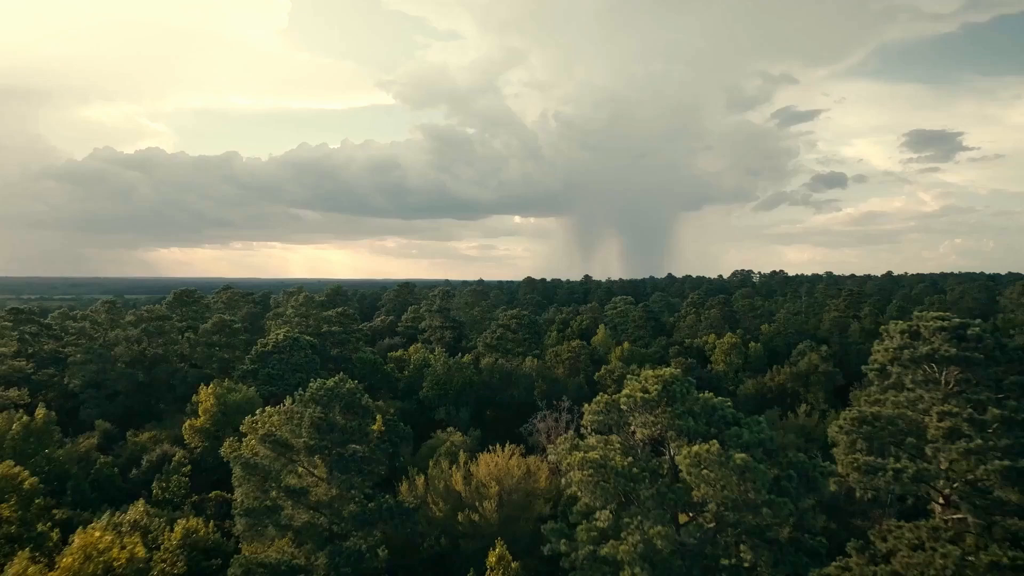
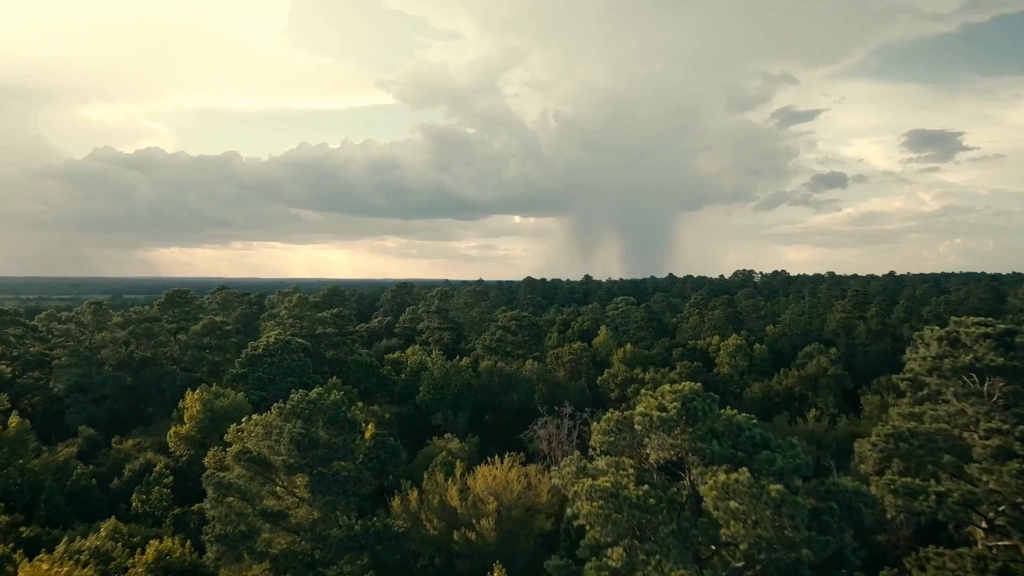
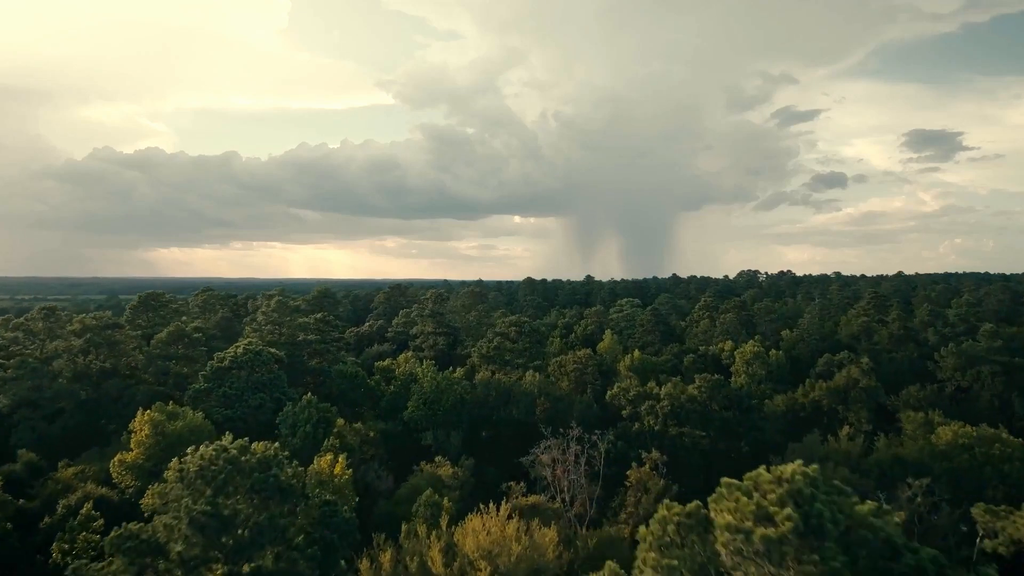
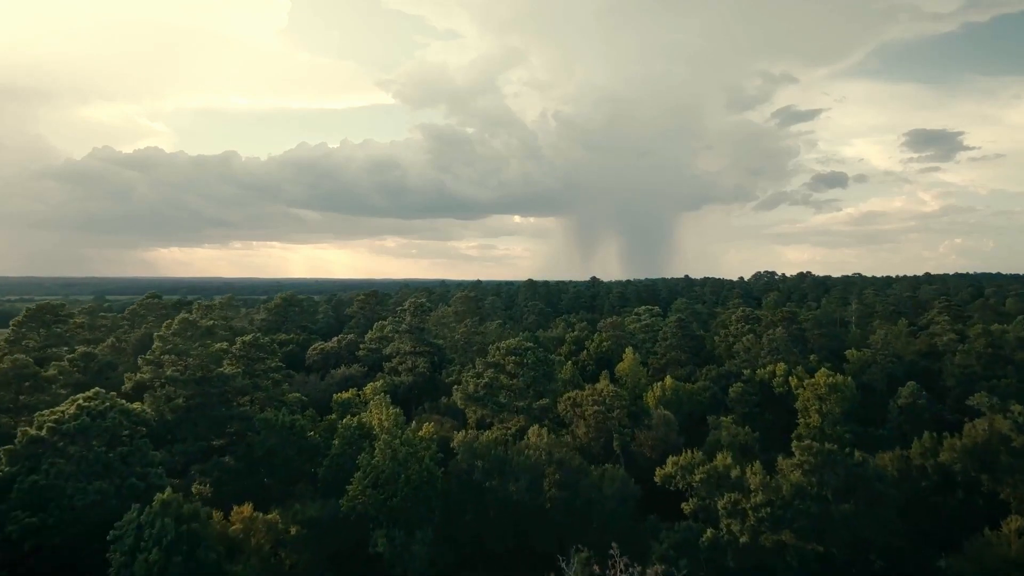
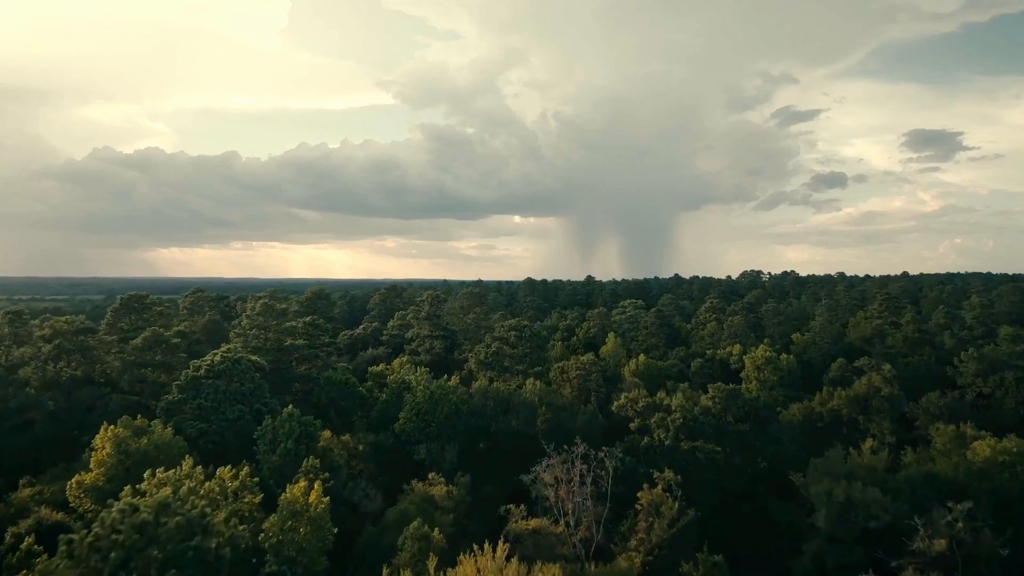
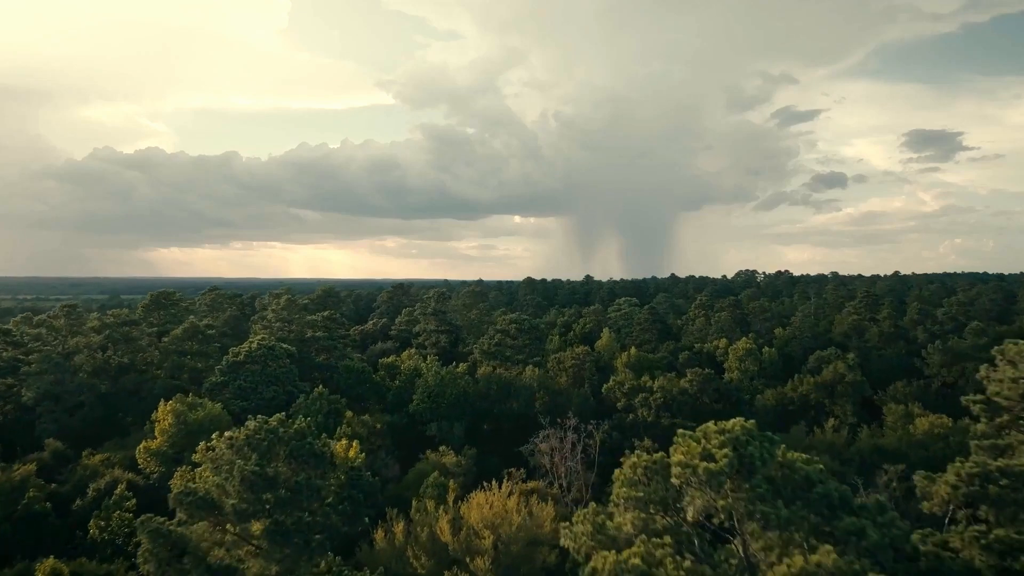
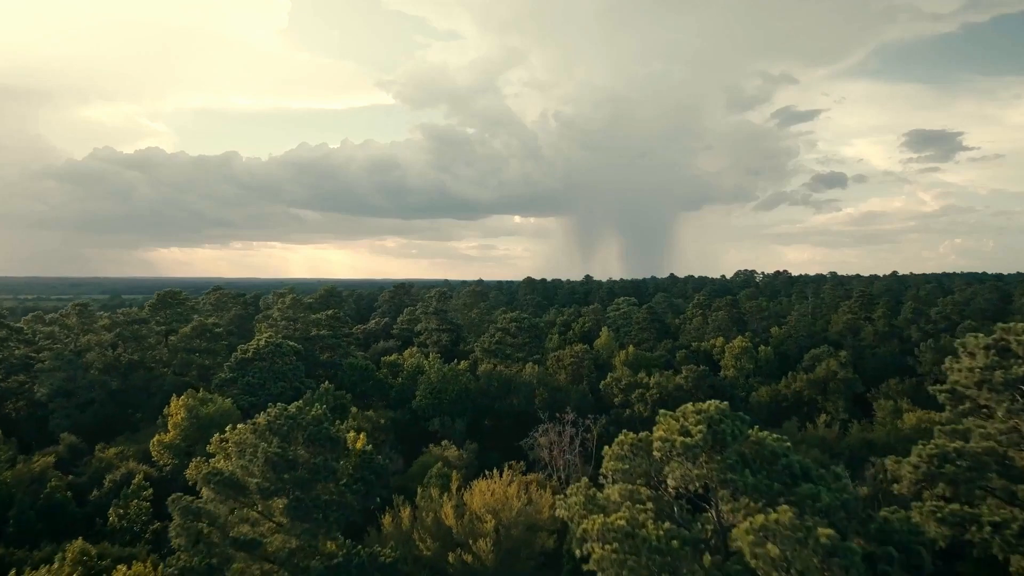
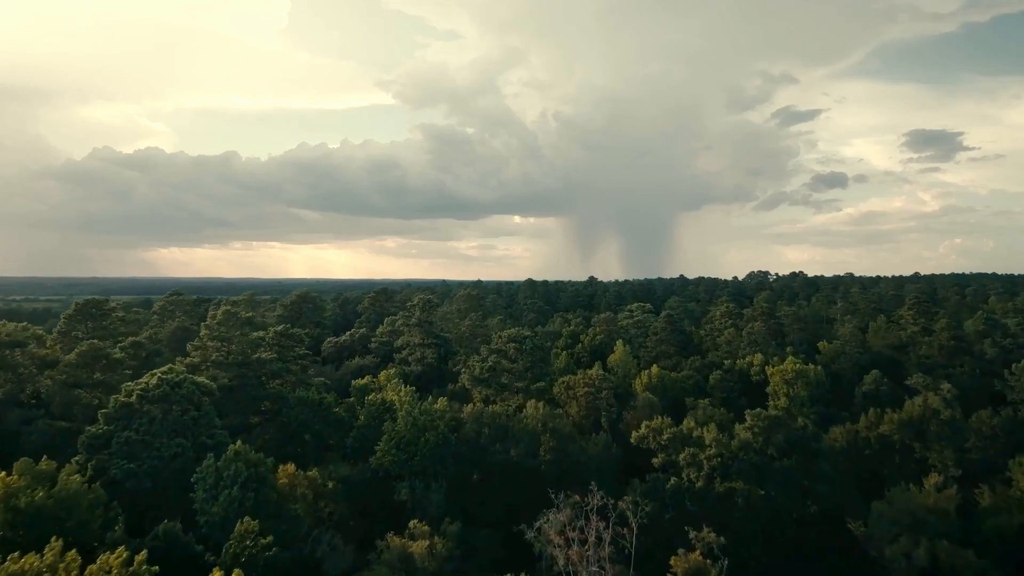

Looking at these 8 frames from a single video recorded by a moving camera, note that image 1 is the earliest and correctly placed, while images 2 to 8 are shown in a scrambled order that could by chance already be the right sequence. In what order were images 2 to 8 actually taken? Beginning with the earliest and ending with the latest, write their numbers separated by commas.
2, 7, 6, 3, 5, 8, 4
